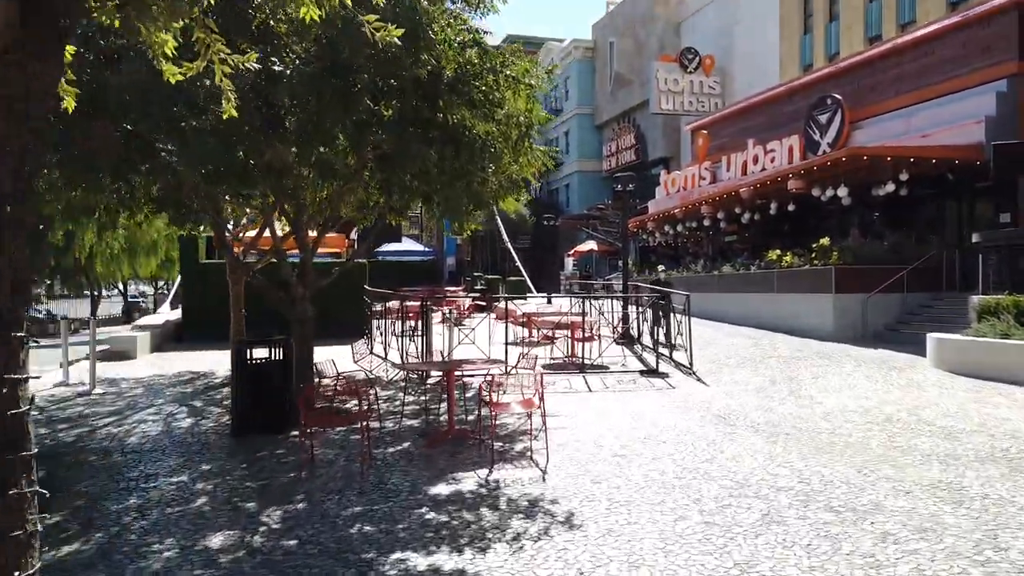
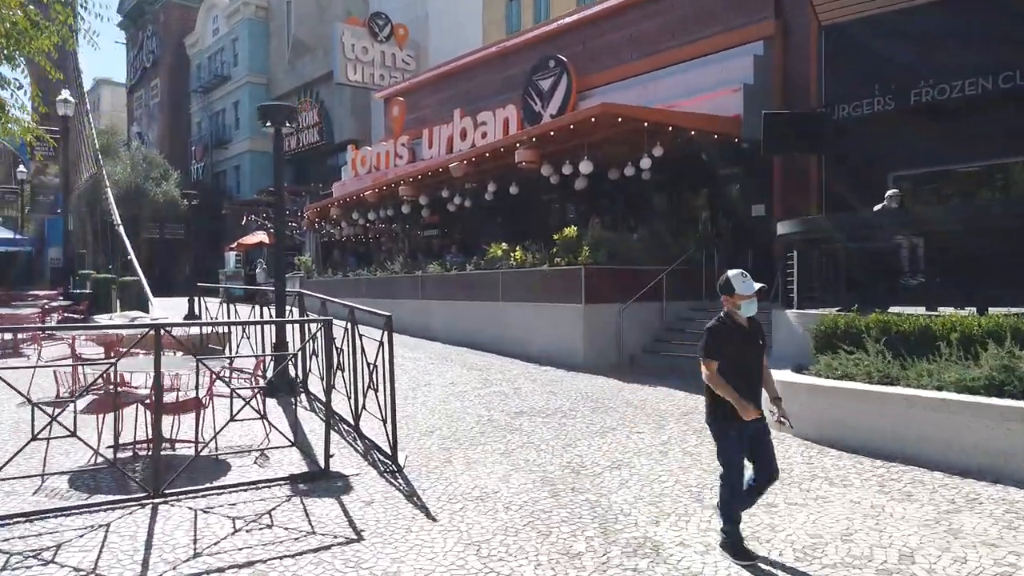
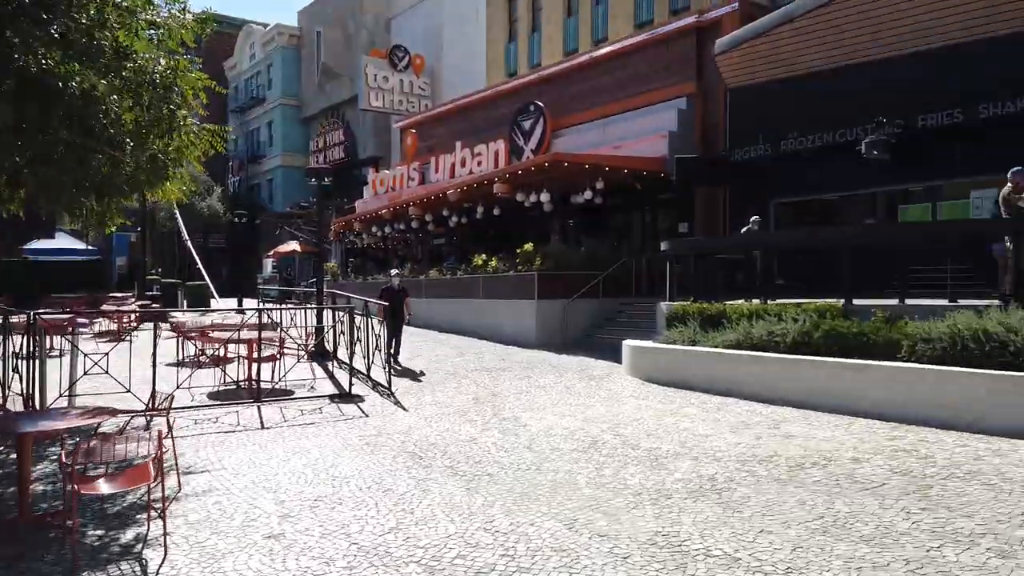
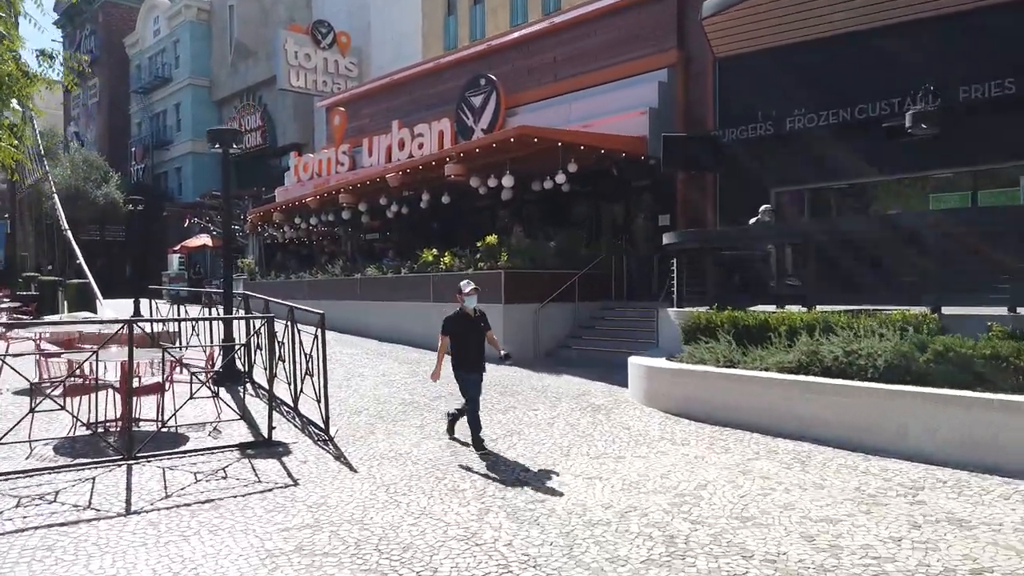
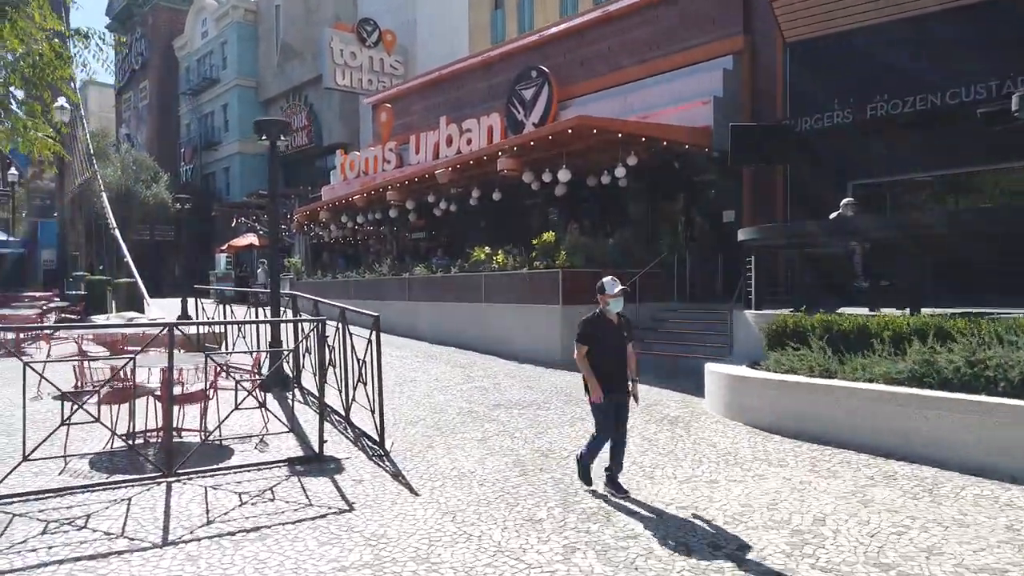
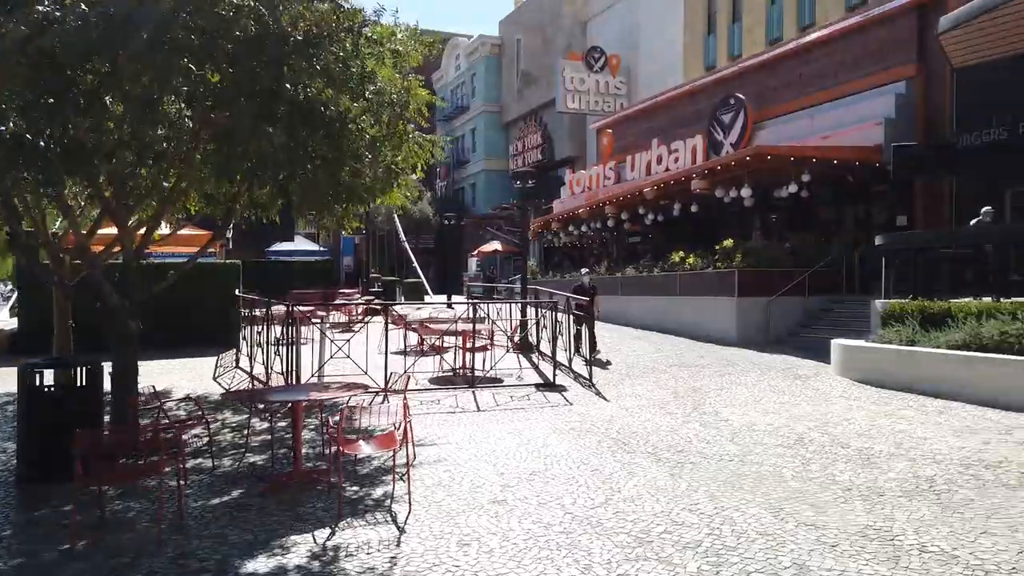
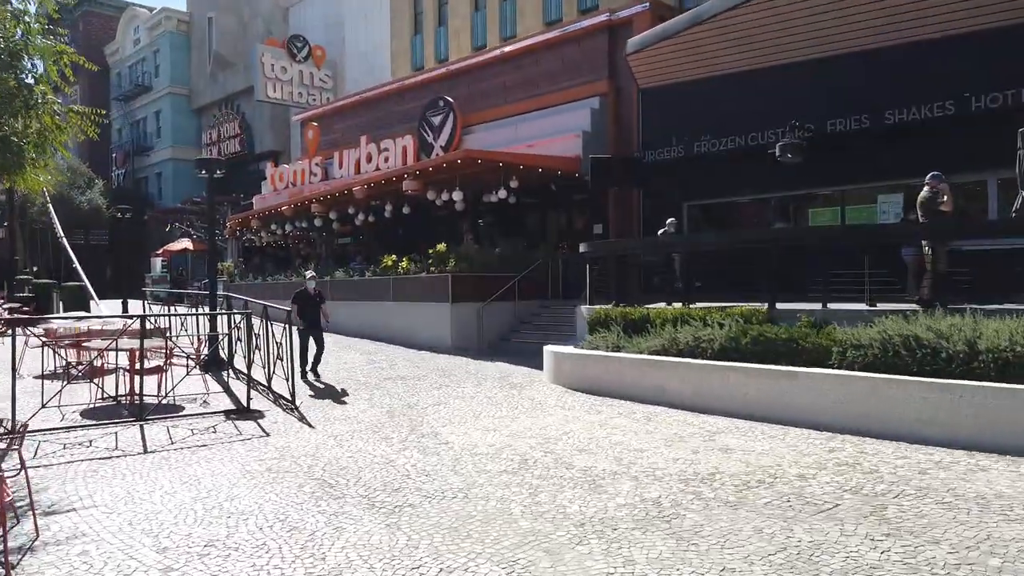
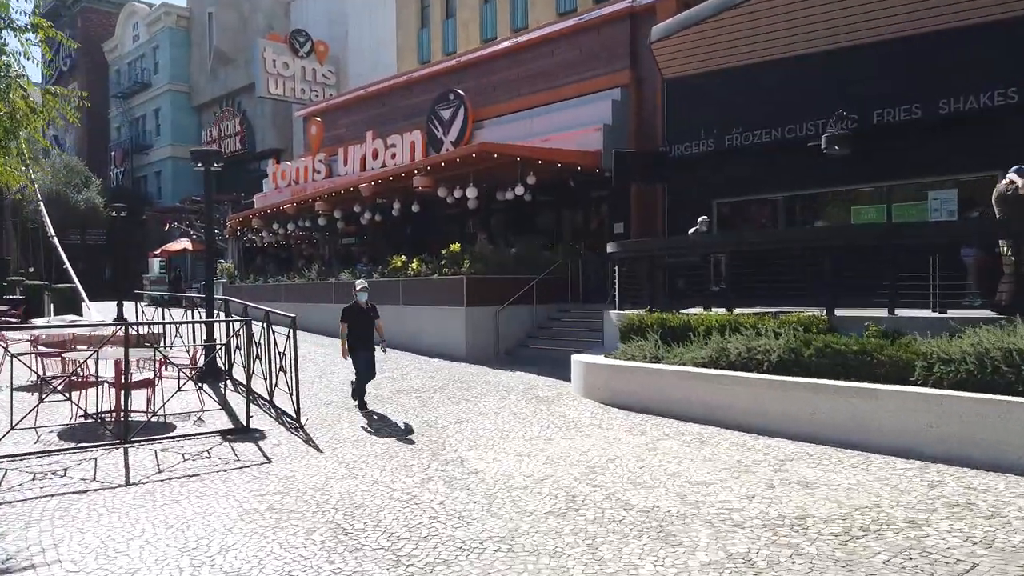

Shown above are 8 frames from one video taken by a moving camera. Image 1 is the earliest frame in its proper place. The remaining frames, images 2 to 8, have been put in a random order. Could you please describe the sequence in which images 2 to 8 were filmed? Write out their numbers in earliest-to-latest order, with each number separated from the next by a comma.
6, 3, 7, 8, 4, 5, 2
